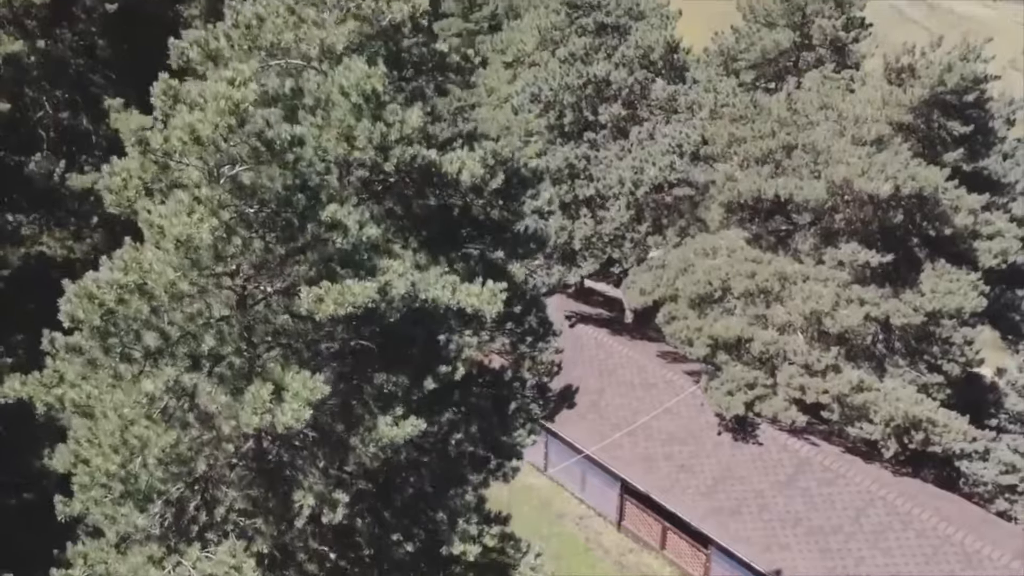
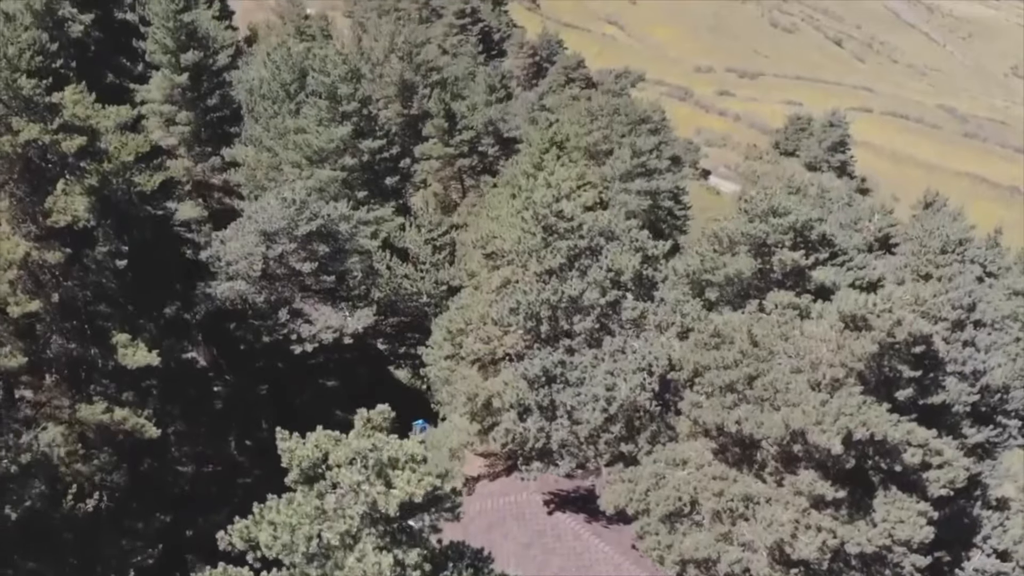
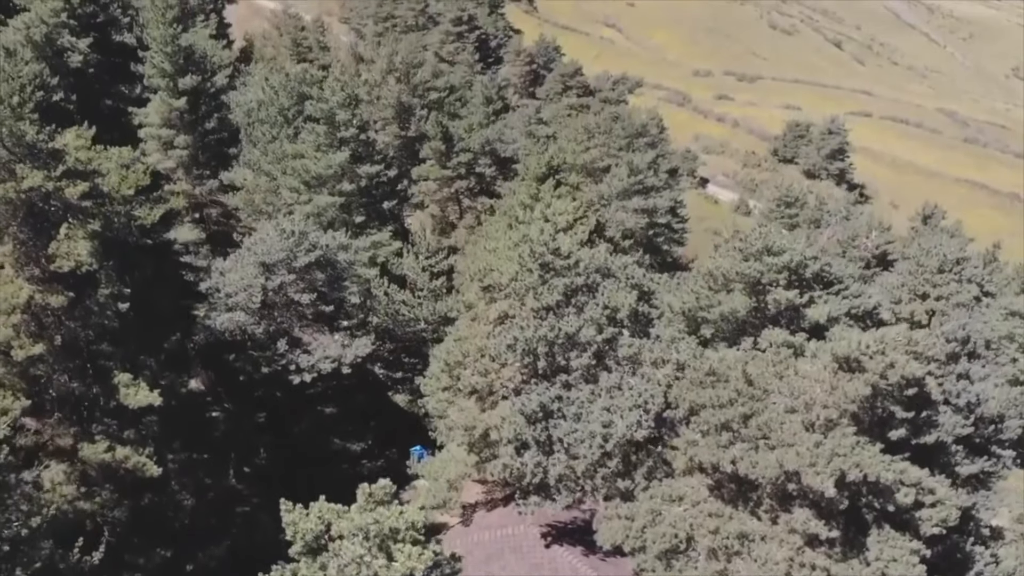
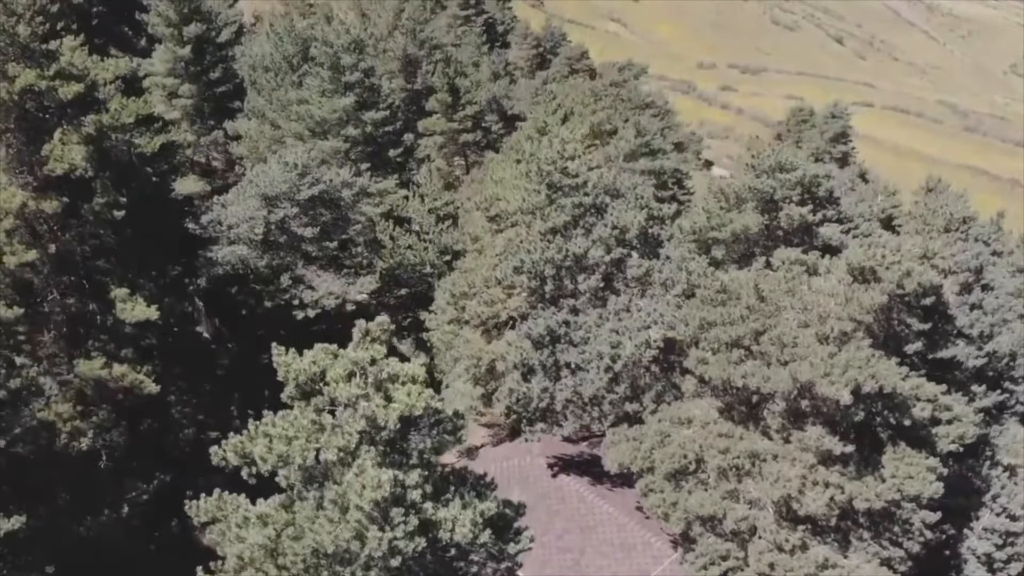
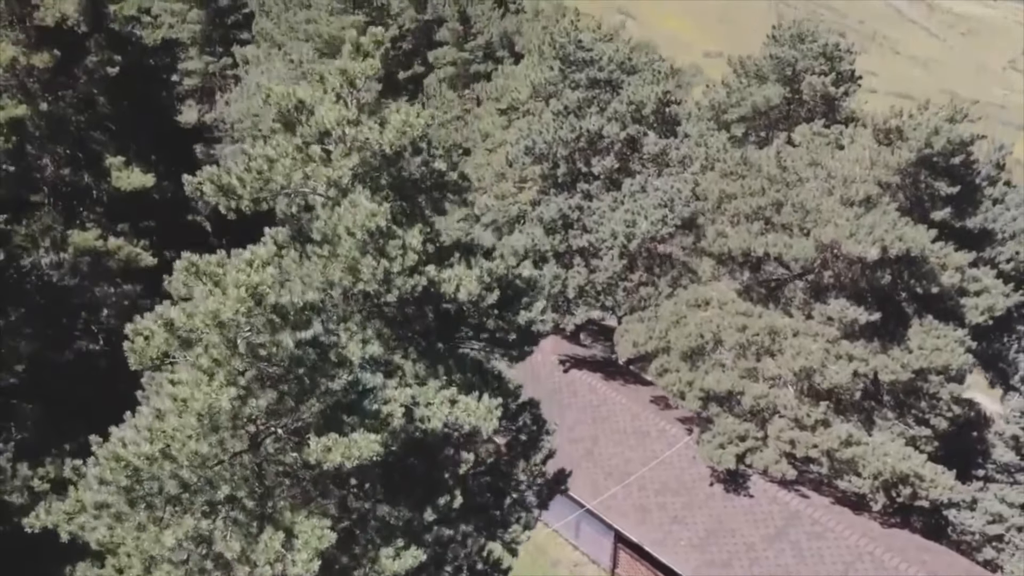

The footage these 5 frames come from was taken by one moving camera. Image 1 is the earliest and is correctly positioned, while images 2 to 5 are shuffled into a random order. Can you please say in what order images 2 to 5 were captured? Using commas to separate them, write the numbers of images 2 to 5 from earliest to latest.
5, 4, 2, 3
